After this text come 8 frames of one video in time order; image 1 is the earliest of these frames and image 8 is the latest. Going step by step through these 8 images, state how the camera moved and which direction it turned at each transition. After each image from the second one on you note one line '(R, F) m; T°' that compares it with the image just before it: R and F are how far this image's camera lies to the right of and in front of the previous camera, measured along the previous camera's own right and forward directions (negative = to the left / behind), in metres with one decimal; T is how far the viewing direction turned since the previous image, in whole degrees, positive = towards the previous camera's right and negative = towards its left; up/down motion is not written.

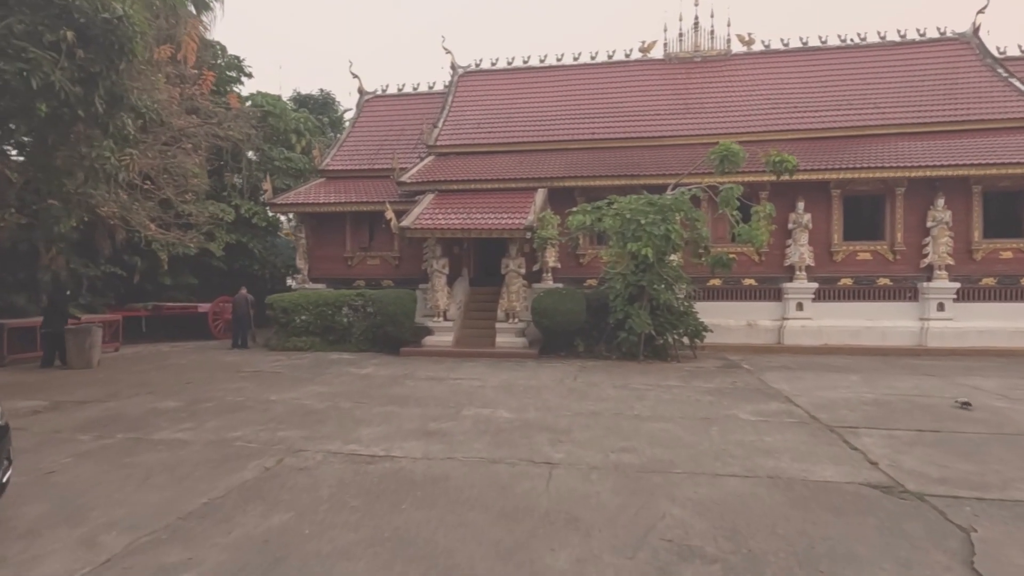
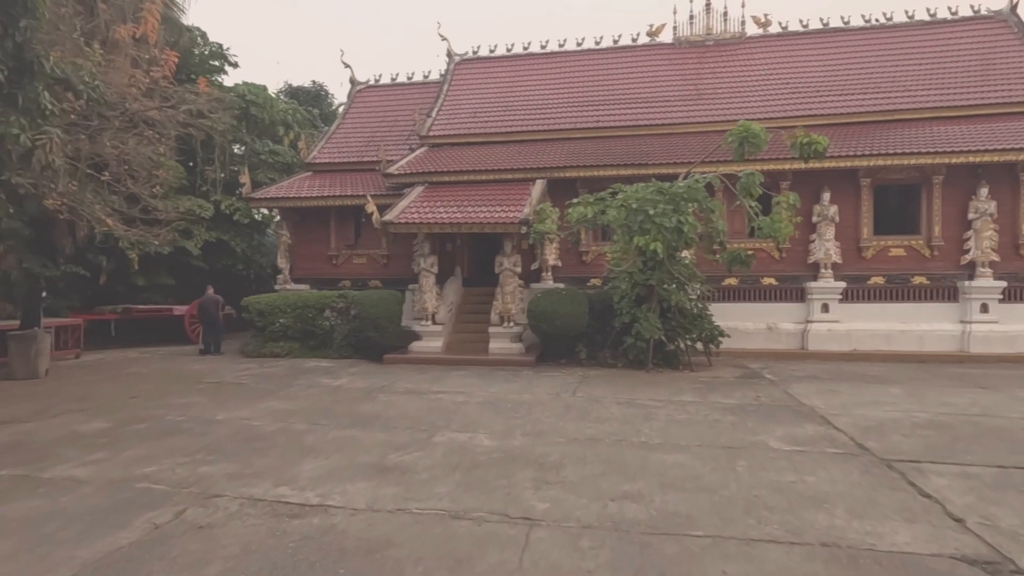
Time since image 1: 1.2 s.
(+0.3, +1.1) m; -1°
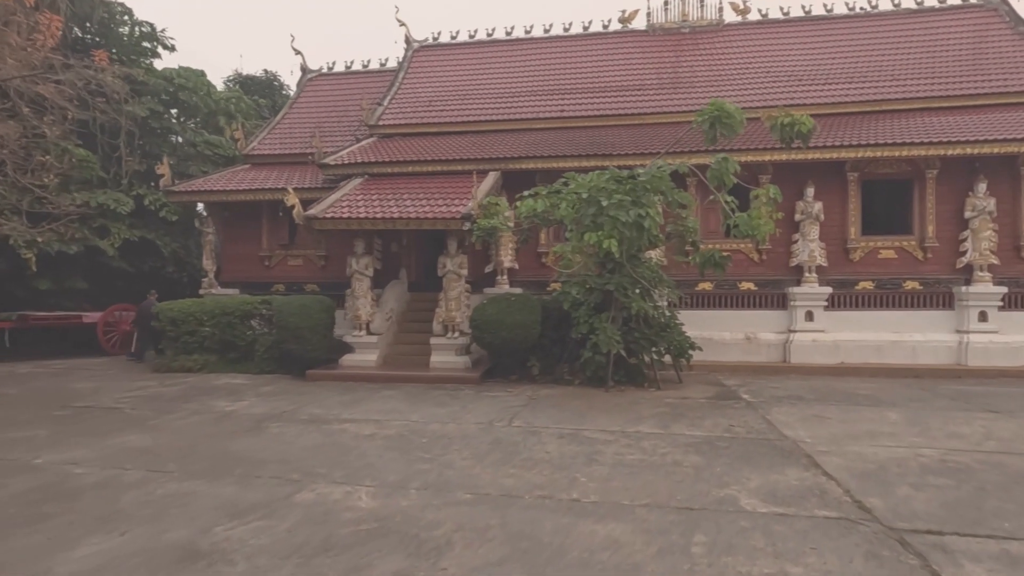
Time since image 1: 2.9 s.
(+0.7, +1.3) m; +1°
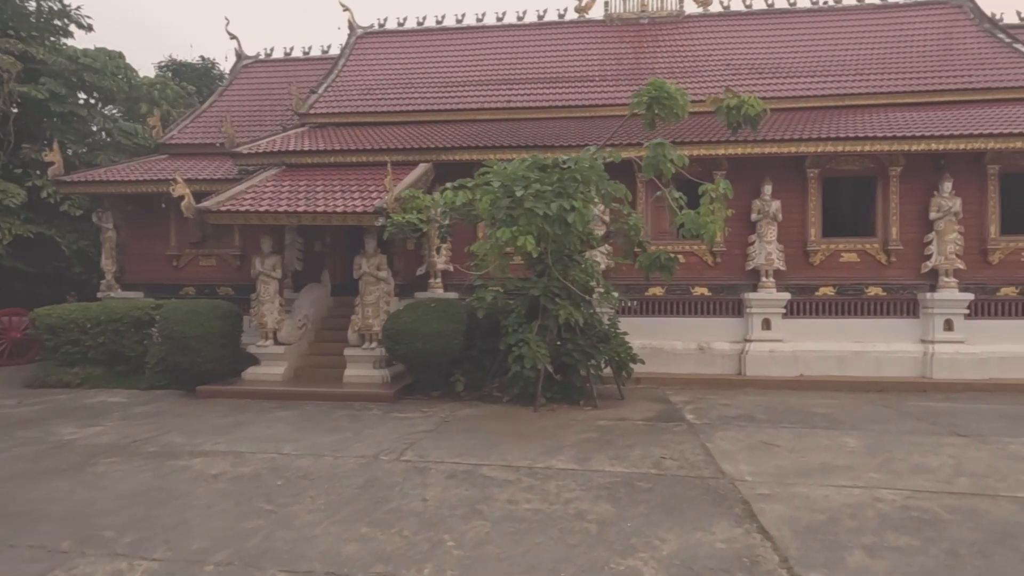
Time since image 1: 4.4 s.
(+0.8, +1.0) m; +2°
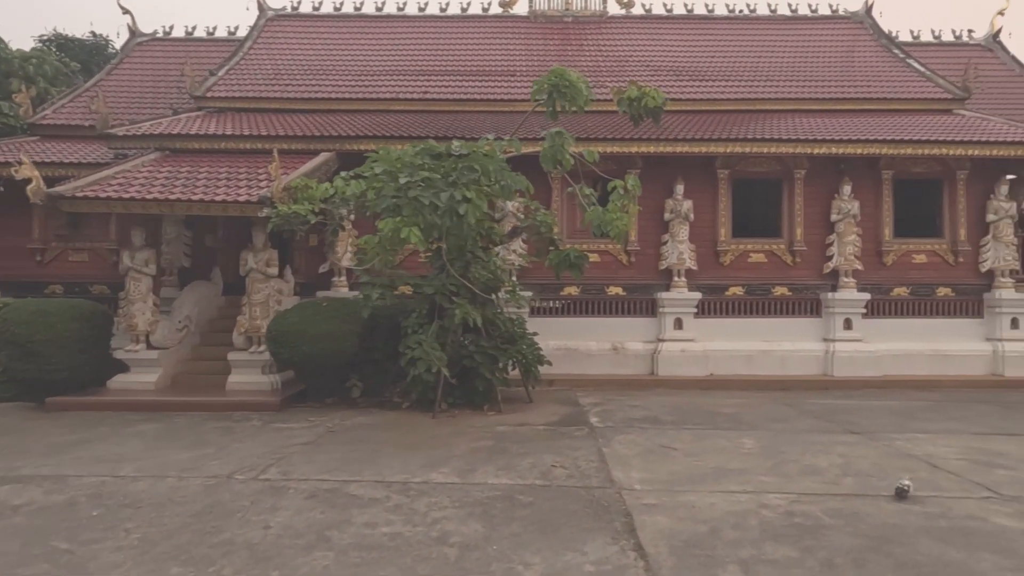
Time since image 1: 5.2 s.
(+0.5, +0.4) m; +6°
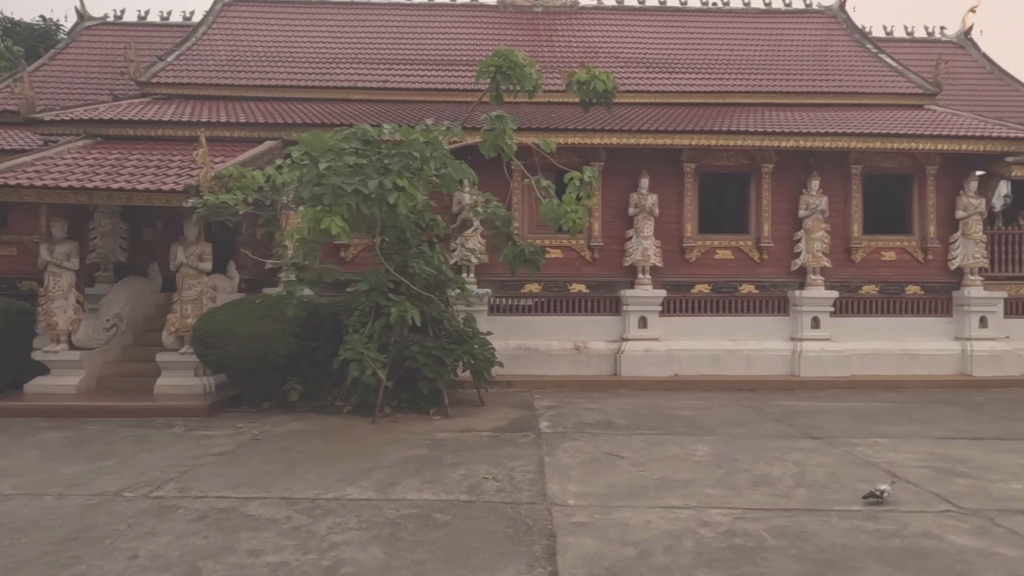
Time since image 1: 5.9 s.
(+0.5, +0.4) m; +2°
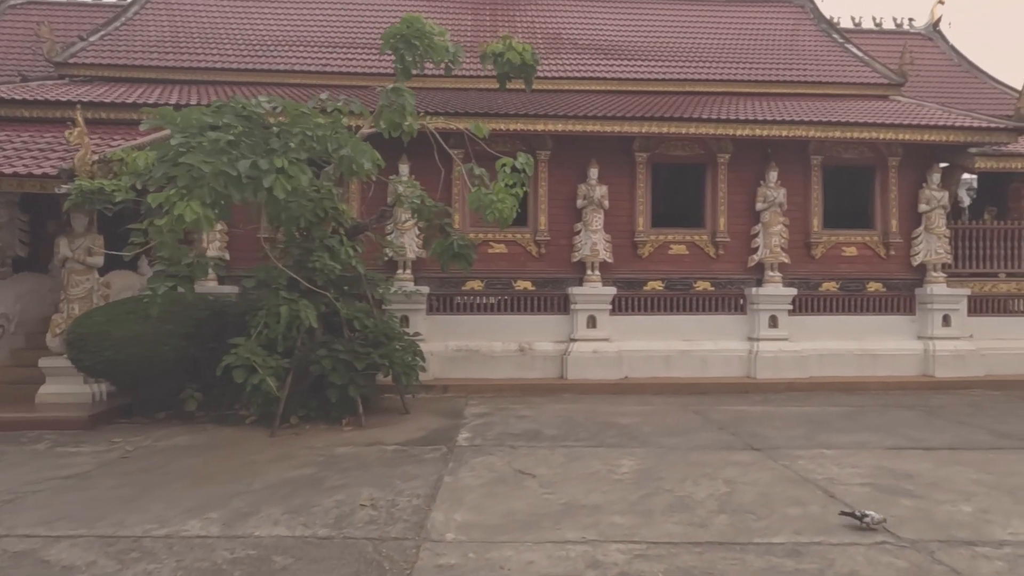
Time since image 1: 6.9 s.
(+0.7, +0.6) m; +2°
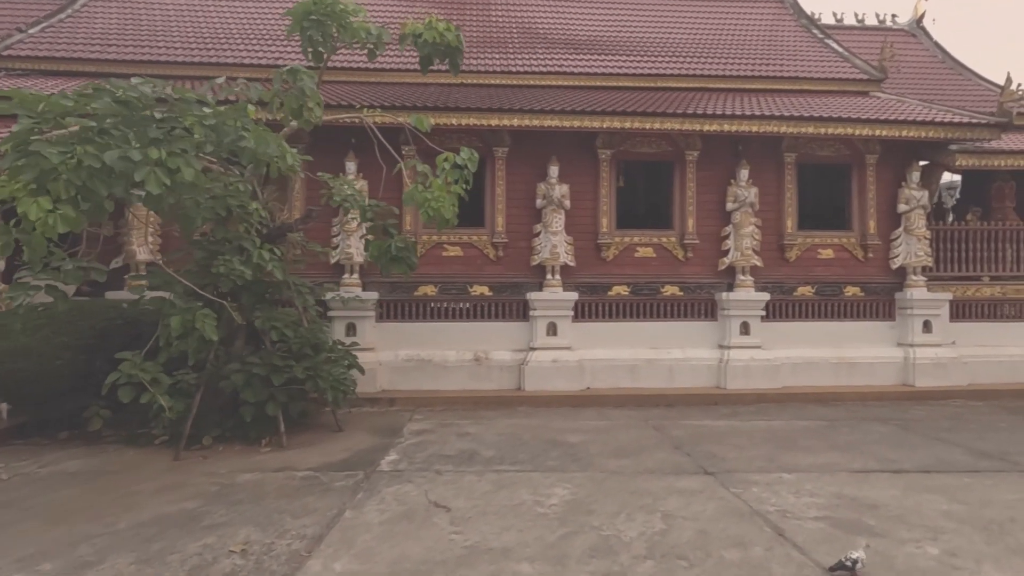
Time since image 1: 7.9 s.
(+0.6, +0.5) m; 0°
